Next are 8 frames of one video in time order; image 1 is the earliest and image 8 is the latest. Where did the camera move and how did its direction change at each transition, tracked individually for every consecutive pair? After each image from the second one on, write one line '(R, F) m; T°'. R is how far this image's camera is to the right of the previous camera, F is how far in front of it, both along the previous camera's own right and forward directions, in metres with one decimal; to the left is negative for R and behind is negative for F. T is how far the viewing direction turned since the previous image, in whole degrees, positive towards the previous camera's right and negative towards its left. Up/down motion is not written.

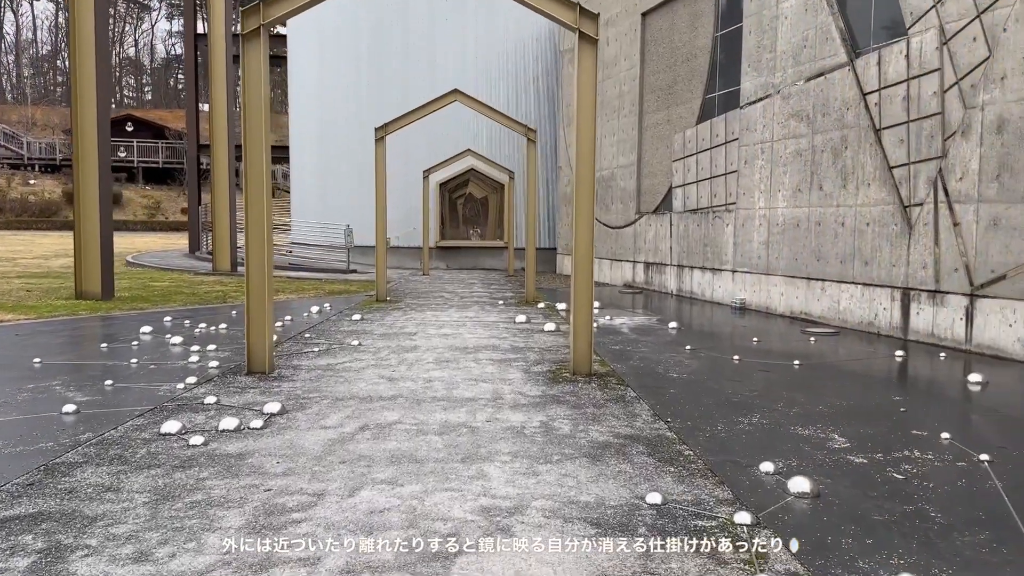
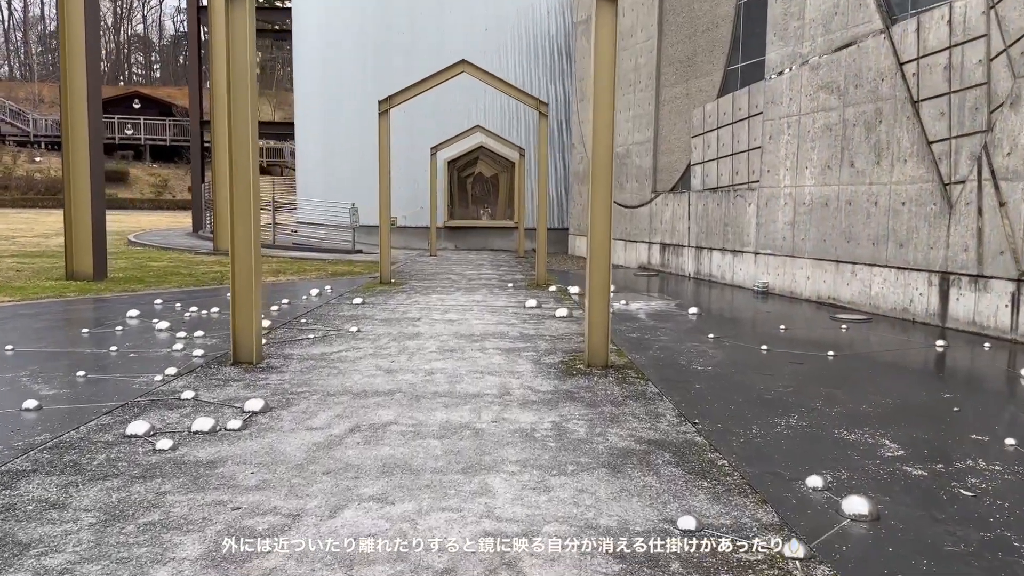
(0.0, +0.6) m; -1°
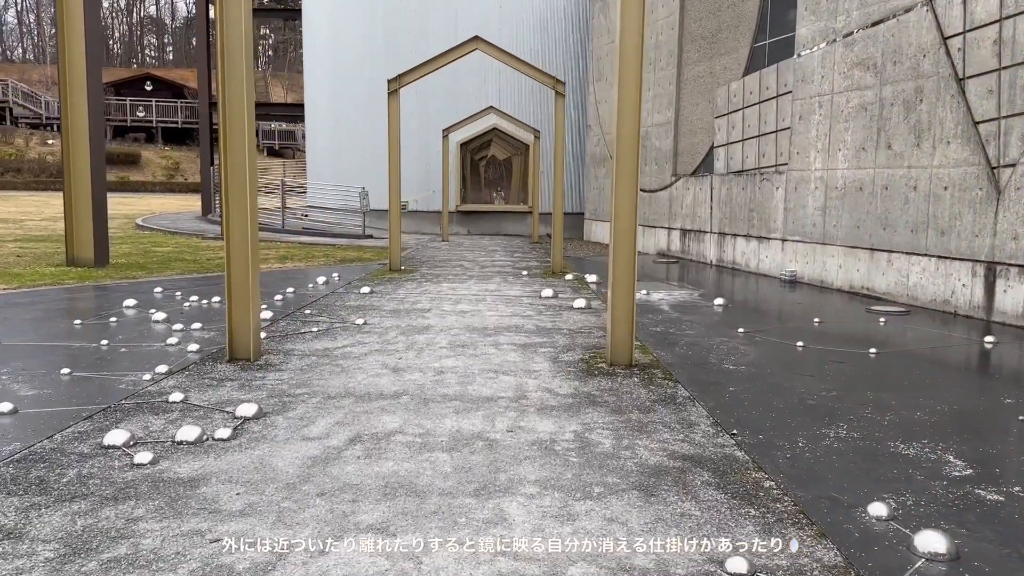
(0.0, +0.5) m; -1°
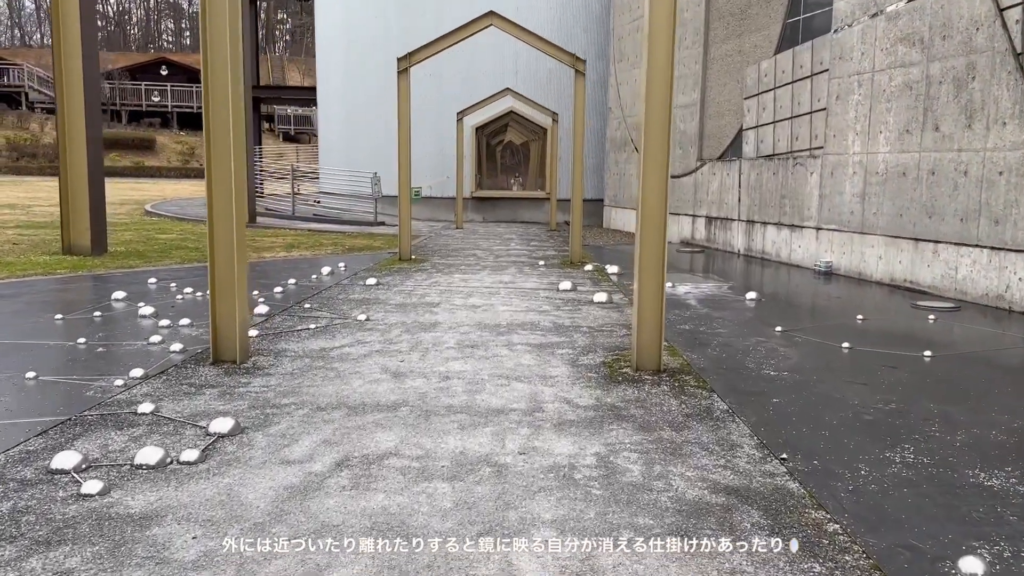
(0.0, +0.6) m; -1°
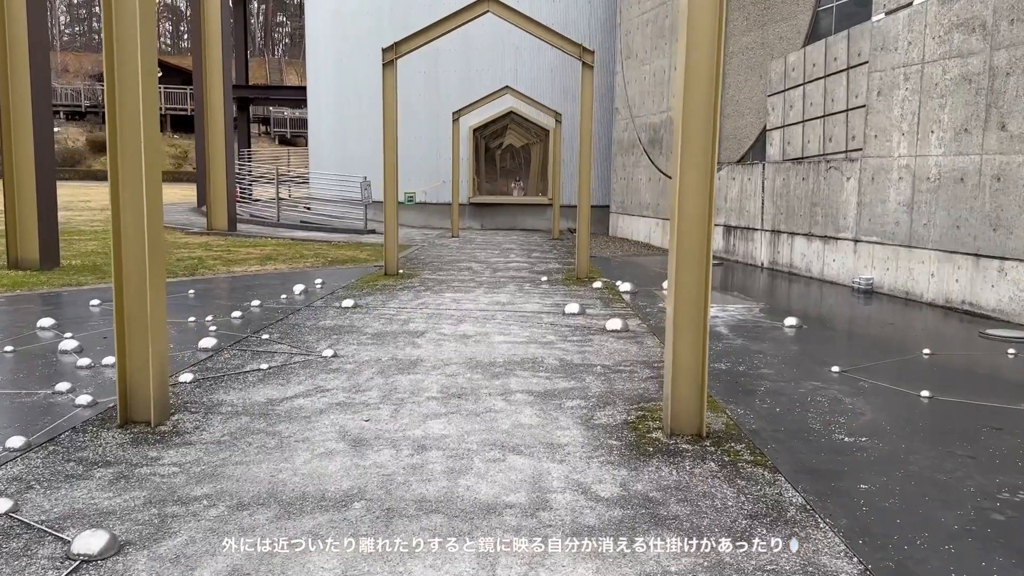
(0.0, +1.1) m; 0°
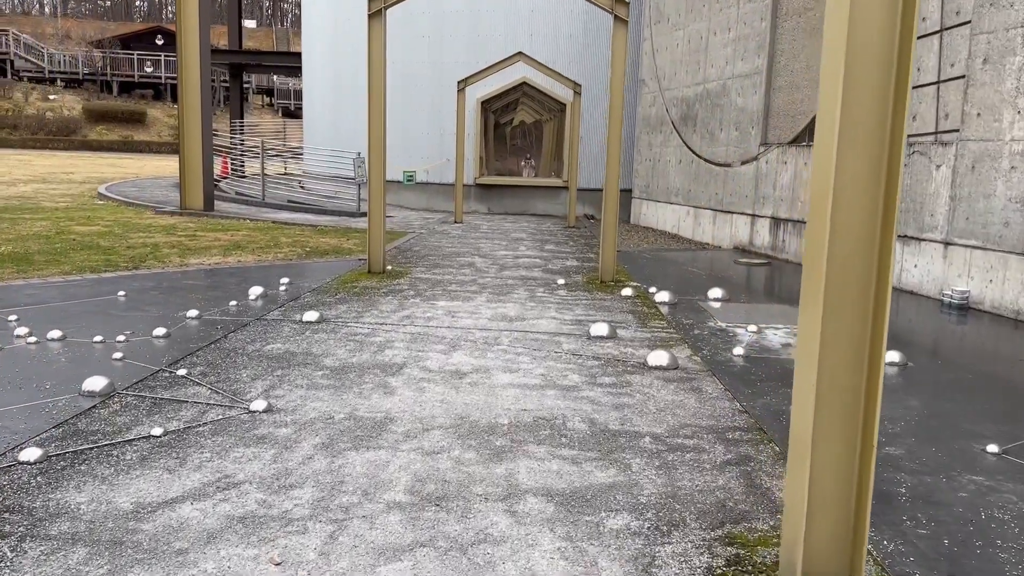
(0.0, +1.6) m; -1°
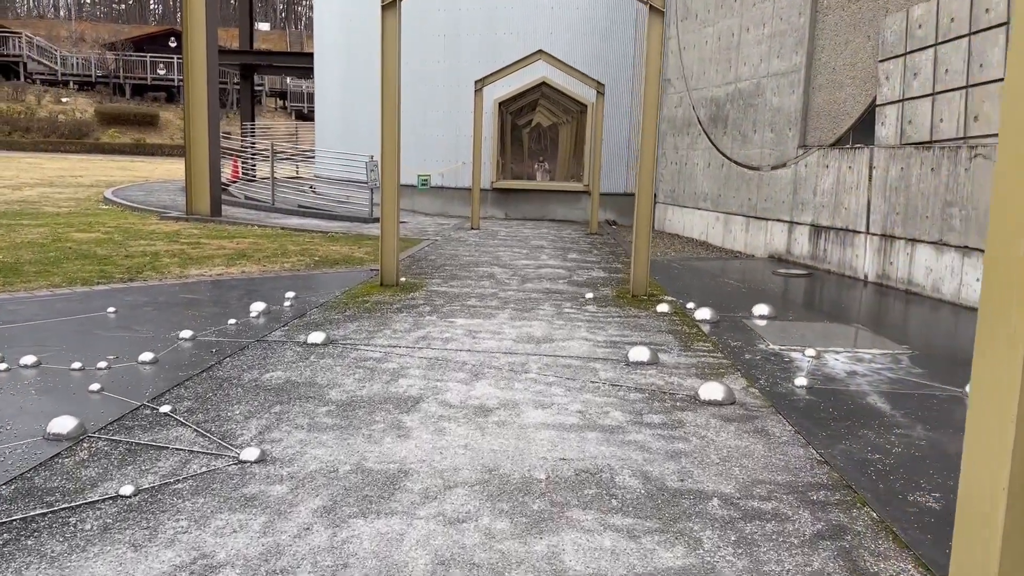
(-0.1, +0.6) m; -1°
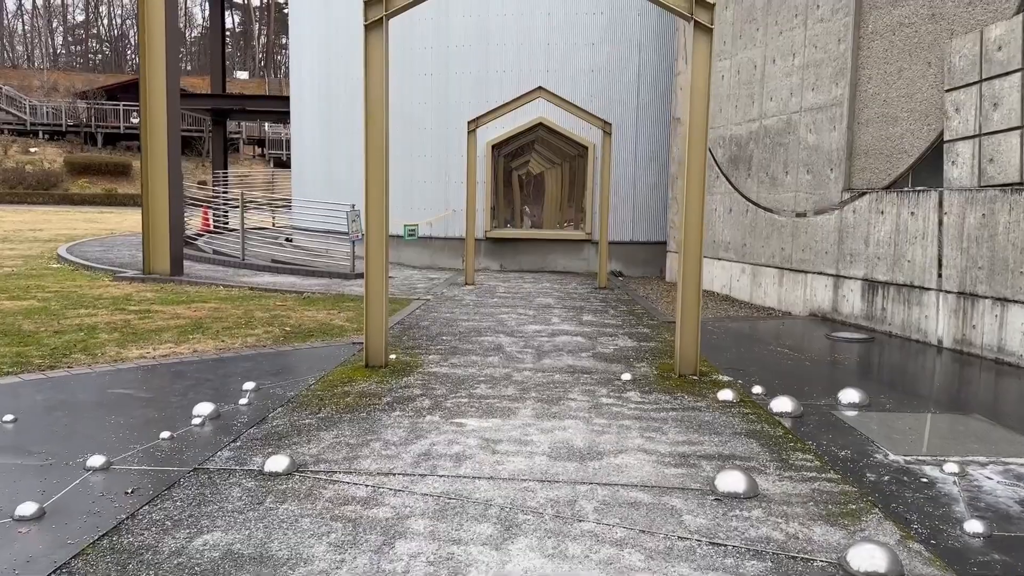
(-0.2, +1.4) m; +1°
